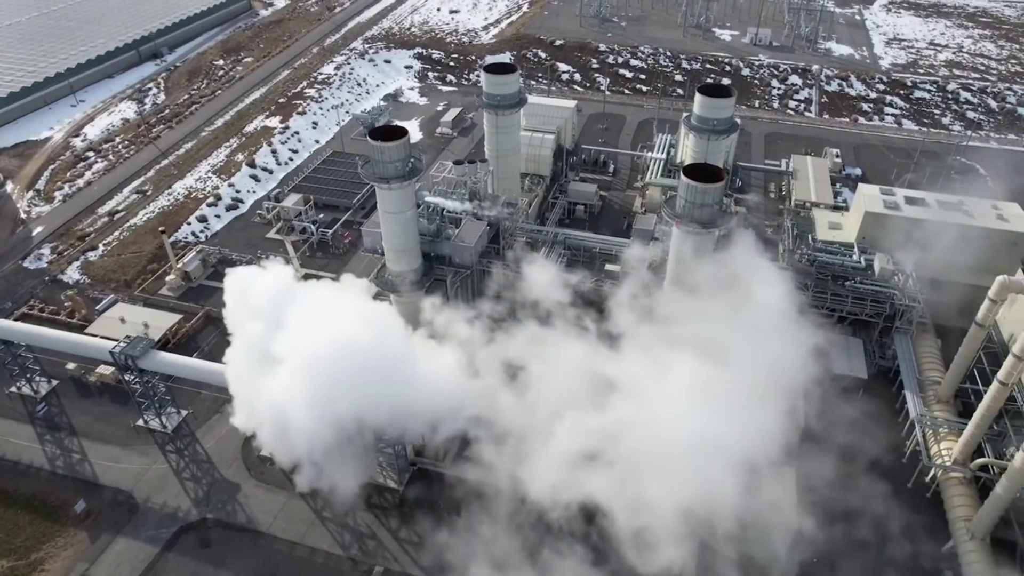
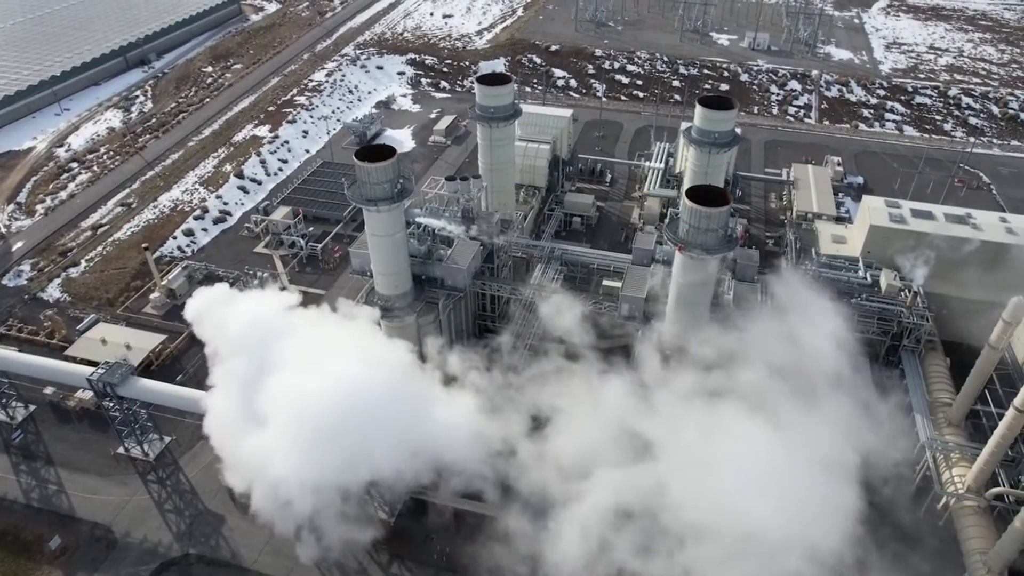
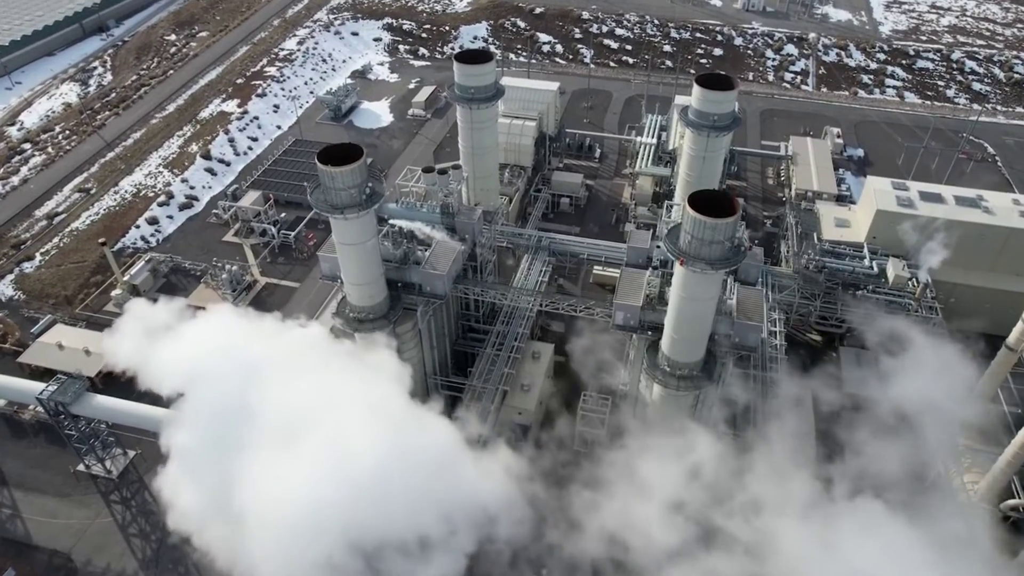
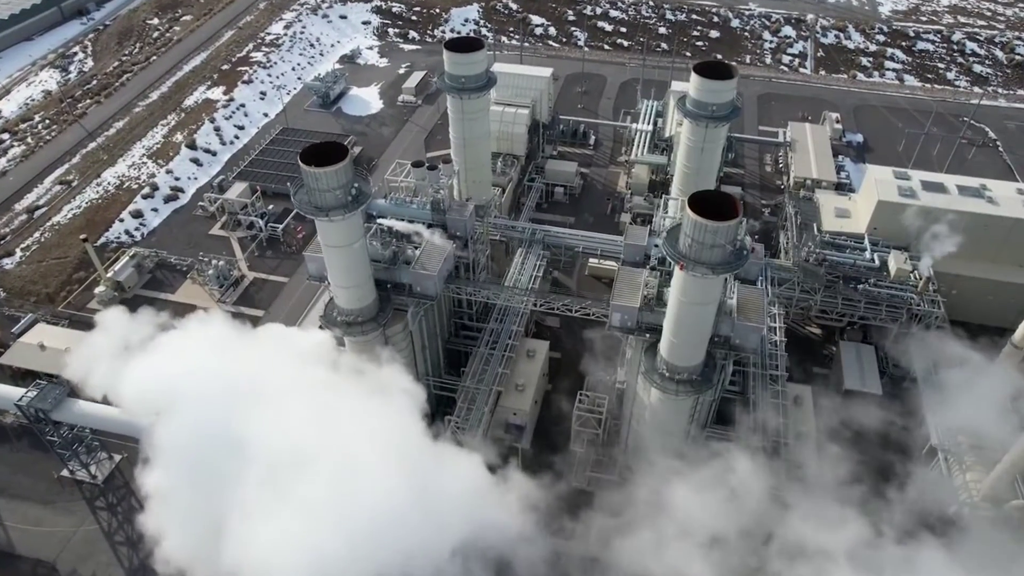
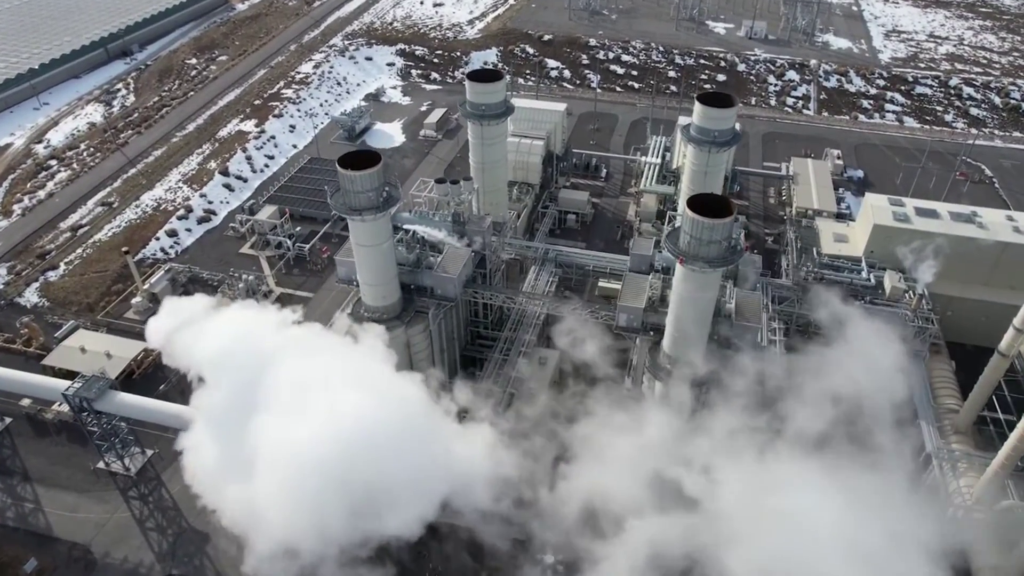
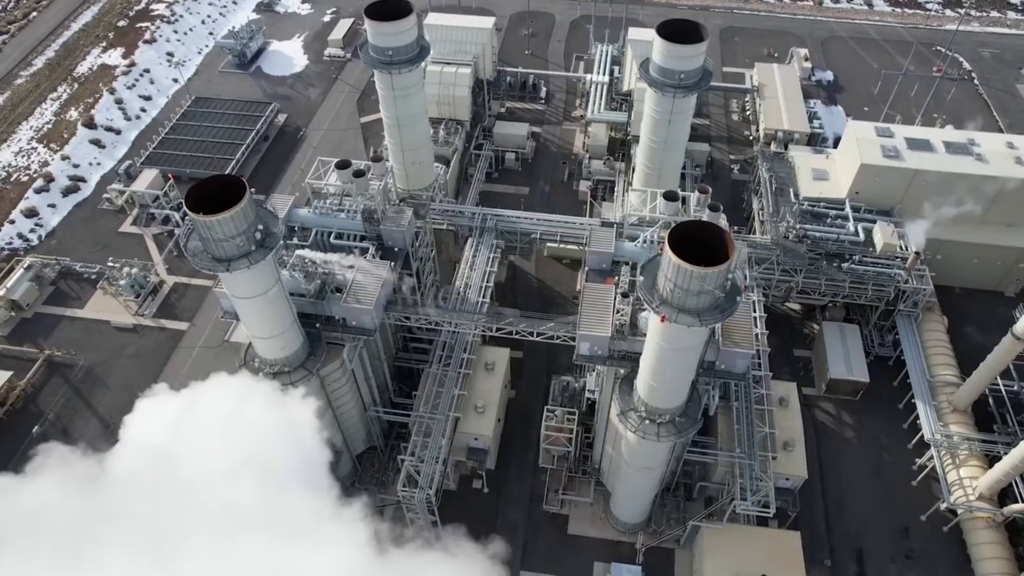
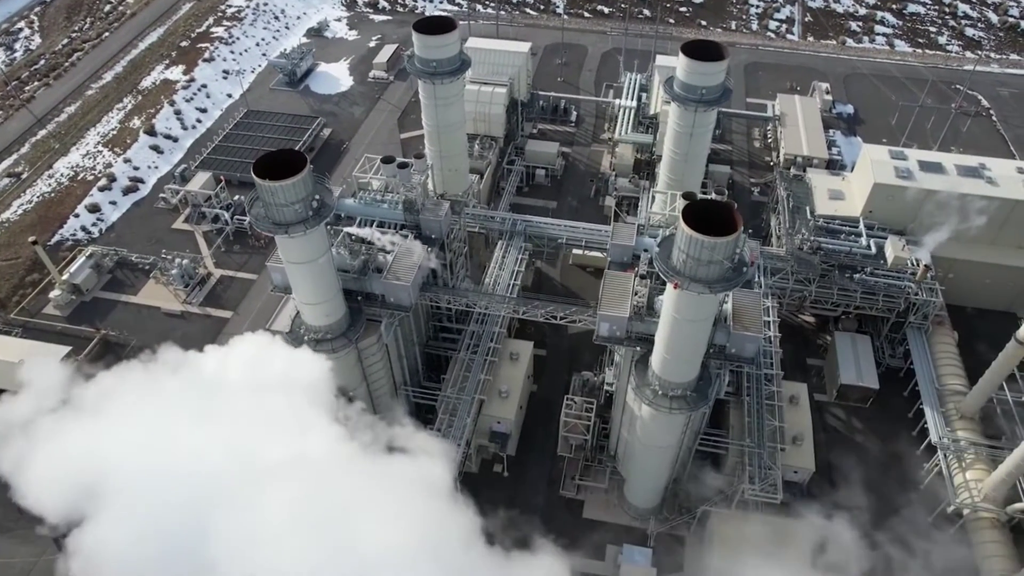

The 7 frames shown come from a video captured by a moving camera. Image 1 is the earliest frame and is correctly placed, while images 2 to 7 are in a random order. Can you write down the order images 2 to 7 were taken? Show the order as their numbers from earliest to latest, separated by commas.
2, 5, 3, 4, 7, 6
